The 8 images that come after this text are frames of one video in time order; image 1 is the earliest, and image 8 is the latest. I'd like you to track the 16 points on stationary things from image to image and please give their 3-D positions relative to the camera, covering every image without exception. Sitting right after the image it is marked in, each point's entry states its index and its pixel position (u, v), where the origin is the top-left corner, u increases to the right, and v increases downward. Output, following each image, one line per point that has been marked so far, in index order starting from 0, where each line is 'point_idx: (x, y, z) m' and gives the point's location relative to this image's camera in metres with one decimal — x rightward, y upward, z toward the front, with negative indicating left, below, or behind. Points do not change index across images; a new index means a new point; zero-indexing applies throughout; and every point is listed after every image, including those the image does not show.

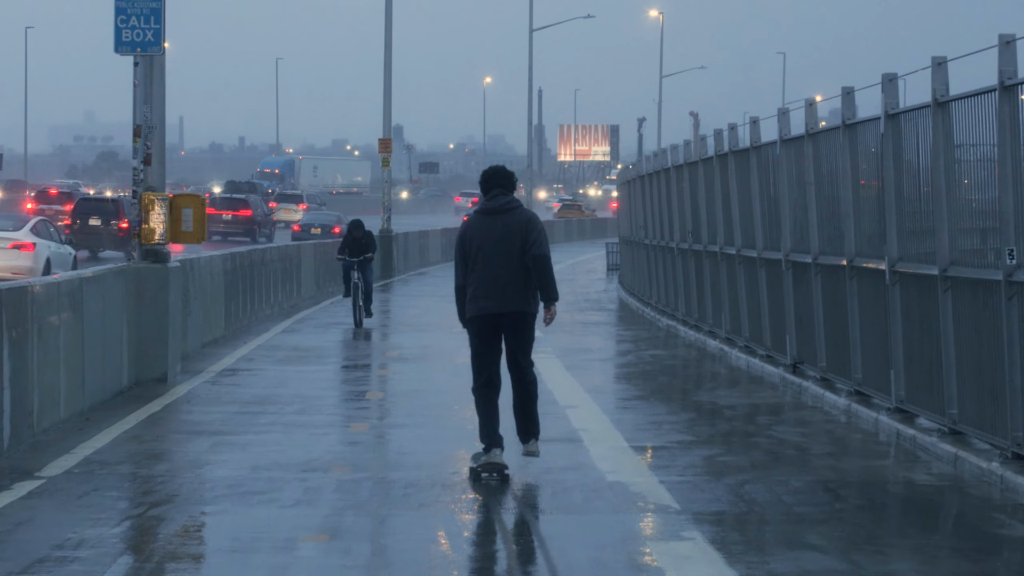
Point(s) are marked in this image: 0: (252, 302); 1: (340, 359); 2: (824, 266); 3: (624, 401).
0: (-5.5, -0.1, +19.5) m
1: (-3.1, -1.2, +14.7) m
2: (+4.4, +0.3, +11.3) m
3: (+1.6, -1.6, +11.3) m
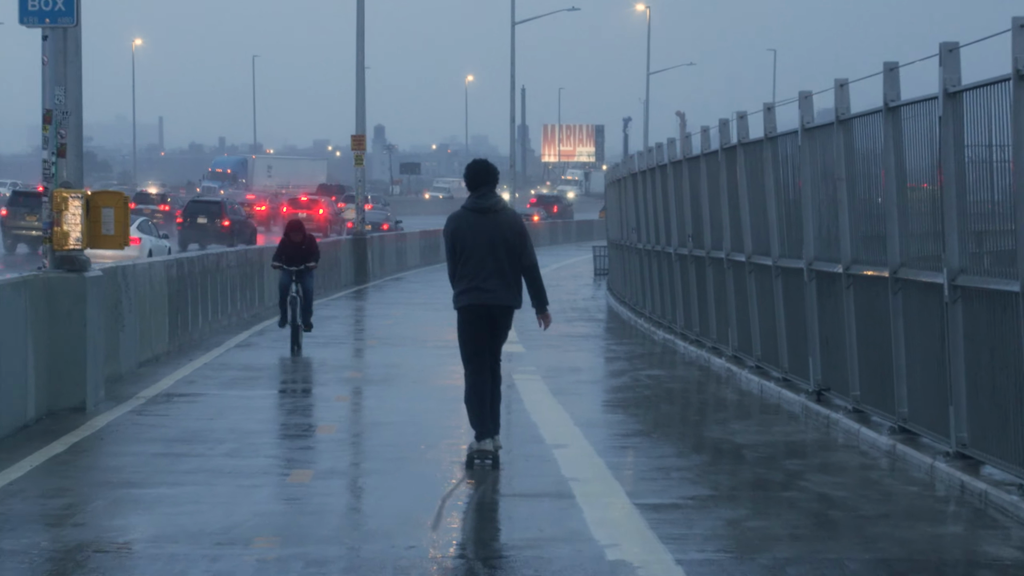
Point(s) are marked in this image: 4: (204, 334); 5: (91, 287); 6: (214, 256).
0: (-5.9, -0.3, +17.6) m
1: (-3.4, -1.4, +12.8) m
2: (+4.1, +0.1, +9.6) m
3: (+1.3, -1.8, +9.5) m
4: (-5.9, -0.8, +17.4) m
5: (-5.8, 0.0, +11.2) m
6: (-5.9, +0.9, +18.7) m
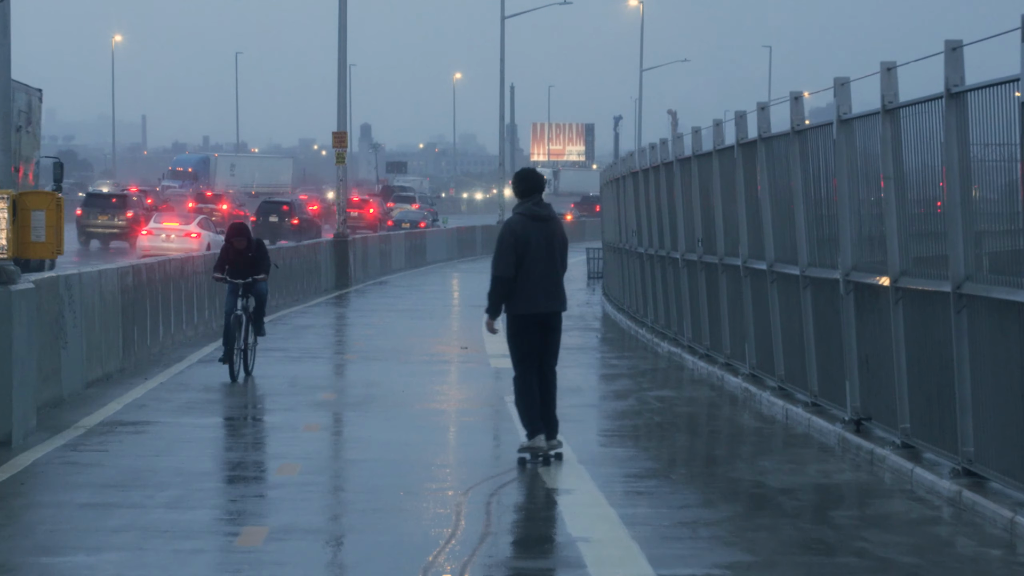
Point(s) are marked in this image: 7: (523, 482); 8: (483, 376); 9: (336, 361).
0: (-6.1, -0.5, +16.1) m
1: (-3.5, -1.5, +11.4) m
2: (+4.1, 0.0, +8.3) m
3: (+1.3, -1.9, +8.1) m
4: (-6.1, -1.0, +15.9) m
5: (-5.9, -0.2, +9.7) m
6: (-6.1, +0.8, +17.2) m
7: (+0.1, -1.9, +8.1) m
8: (-0.4, -1.3, +13.4) m
9: (-3.2, -1.2, +14.7) m
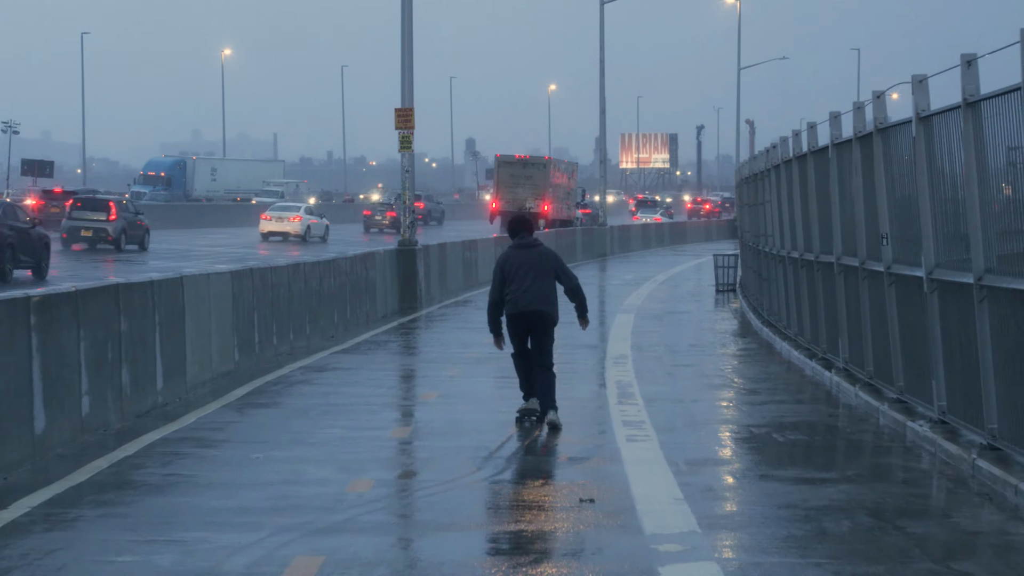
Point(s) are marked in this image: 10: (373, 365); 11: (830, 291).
0: (-4.3, -0.7, +17.1) m
1: (-2.3, -1.7, +12.1) m
2: (+4.8, 0.0, +8.1) m
3: (+2.1, -1.9, +8.3) m
4: (-4.2, -1.2, +16.9) m
5: (-4.9, -0.3, +10.7) m
6: (-4.2, +0.5, +18.2) m
7: (+0.9, -2.0, +8.4) m
8: (+1.0, -1.4, +13.7) m
9: (-1.6, -1.3, +15.3) m
10: (-2.4, -1.4, +14.3) m
11: (+6.2, -0.1, +15.5) m
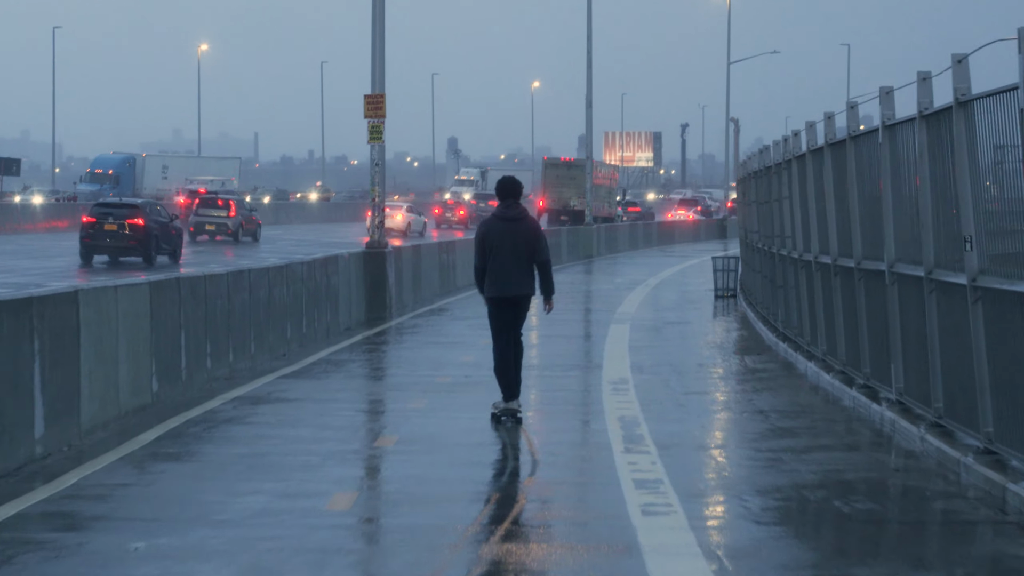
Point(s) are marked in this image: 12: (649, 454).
0: (-4.6, -0.9, +14.7) m
1: (-2.6, -1.9, +9.8) m
2: (+4.7, -0.2, +5.9) m
3: (+1.9, -2.1, +6.0) m
4: (-4.6, -1.4, +14.5) m
5: (-5.1, -0.5, +8.3) m
6: (-4.6, +0.3, +15.8) m
7: (+0.7, -2.1, +6.1) m
8: (+0.7, -1.6, +11.4) m
9: (-1.9, -1.5, +13.0) m
10: (-2.7, -1.6, +11.9) m
11: (+5.8, -0.3, +13.3) m
12: (+1.3, -1.9, +8.7) m
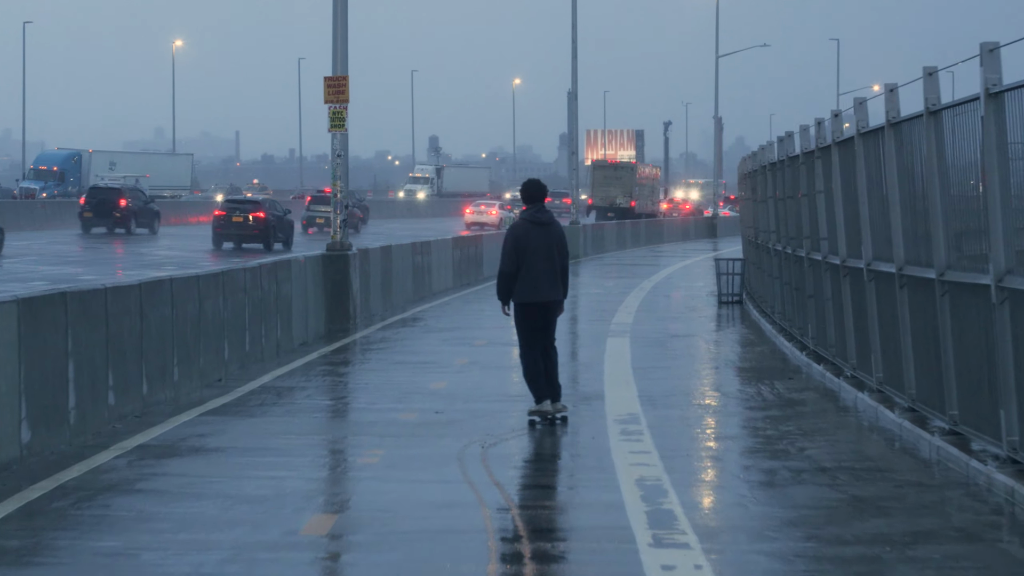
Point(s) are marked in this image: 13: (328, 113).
0: (-4.9, -1.1, +12.1) m
1: (-2.7, -2.1, +7.2) m
2: (+4.6, -0.4, +3.4) m
3: (+1.8, -2.3, +3.5) m
4: (-4.9, -1.6, +11.9) m
5: (-5.2, -0.7, +5.6) m
6: (-4.8, +0.1, +13.1) m
7: (+0.7, -2.3, +3.5) m
8: (+0.5, -1.8, +8.9) m
9: (-2.1, -1.7, +10.4) m
10: (-2.9, -1.8, +9.3) m
11: (+5.6, -0.4, +10.9) m
12: (+1.2, -2.0, +6.2) m
13: (-4.2, +4.0, +18.5) m
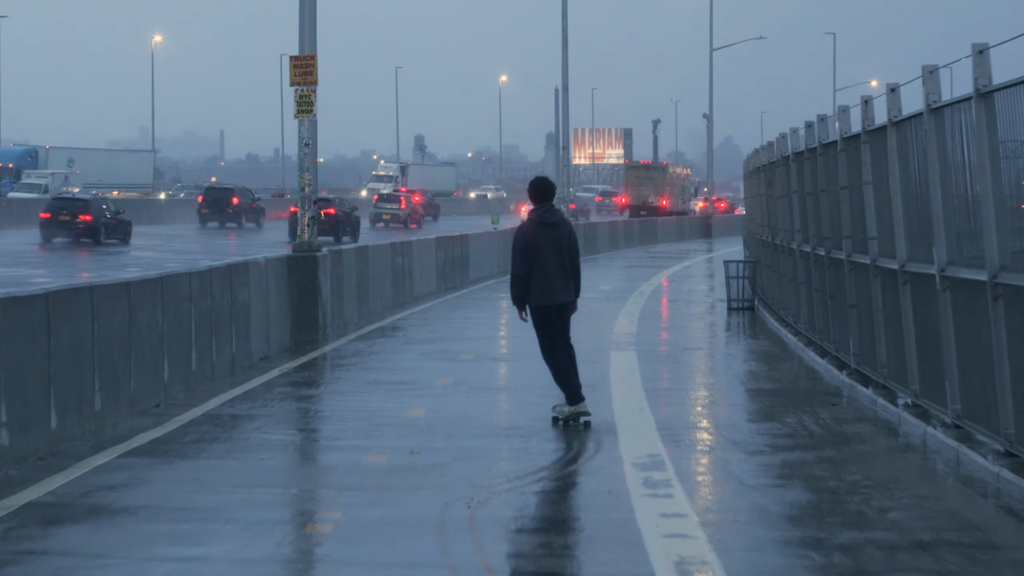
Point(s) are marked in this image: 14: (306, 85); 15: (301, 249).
0: (-5.0, -1.3, +10.0) m
1: (-2.7, -2.2, +5.1) m
2: (+4.6, -0.5, +1.5) m
3: (+1.9, -2.4, +1.6) m
4: (-5.0, -1.7, +9.8) m
5: (-5.2, -0.8, +3.6) m
6: (-5.0, 0.0, +11.1) m
7: (+0.7, -2.5, +1.6) m
8: (+0.5, -1.9, +6.9) m
9: (-2.2, -1.8, +8.4) m
10: (-3.0, -1.9, +7.3) m
11: (+5.5, -0.5, +9.0) m
12: (+1.2, -2.2, +4.2) m
13: (-4.4, +3.9, +16.5) m
14: (-4.2, +4.2, +16.4) m
15: (-4.2, +0.8, +16.0) m
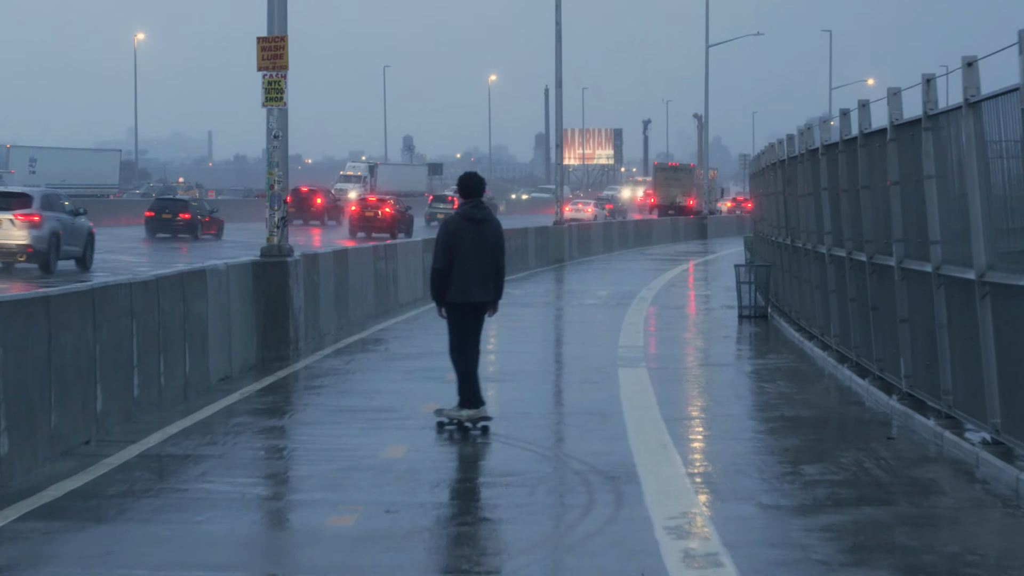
0: (-5.0, -1.4, +8.3) m
1: (-2.7, -2.3, +3.4) m
2: (+4.7, -0.6, -0.1) m
3: (+2.0, -2.6, -0.1) m
4: (-5.0, -1.9, +8.0) m
5: (-5.2, -1.0, +1.8) m
6: (-5.0, -0.2, +9.3) m
7: (+0.8, -2.6, -0.1) m
8: (+0.5, -2.0, +5.2) m
9: (-2.2, -2.0, +6.6) m
10: (-2.9, -2.1, +5.5) m
11: (+5.5, -0.7, +7.4) m
12: (+1.3, -2.3, +2.5) m
13: (-4.5, +3.8, +14.7) m
14: (-4.3, +4.0, +14.7) m
15: (-4.3, +0.6, +14.3) m
